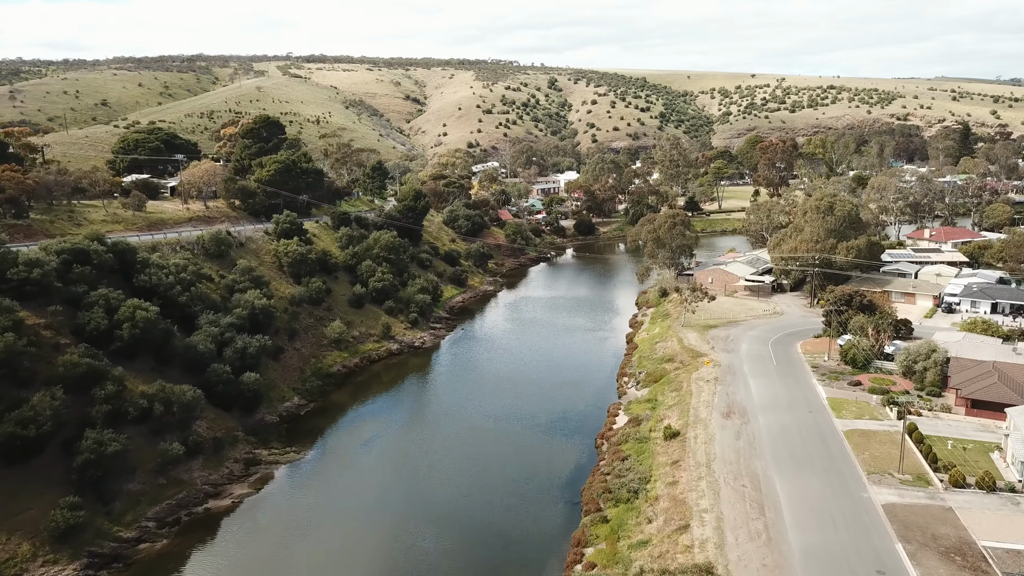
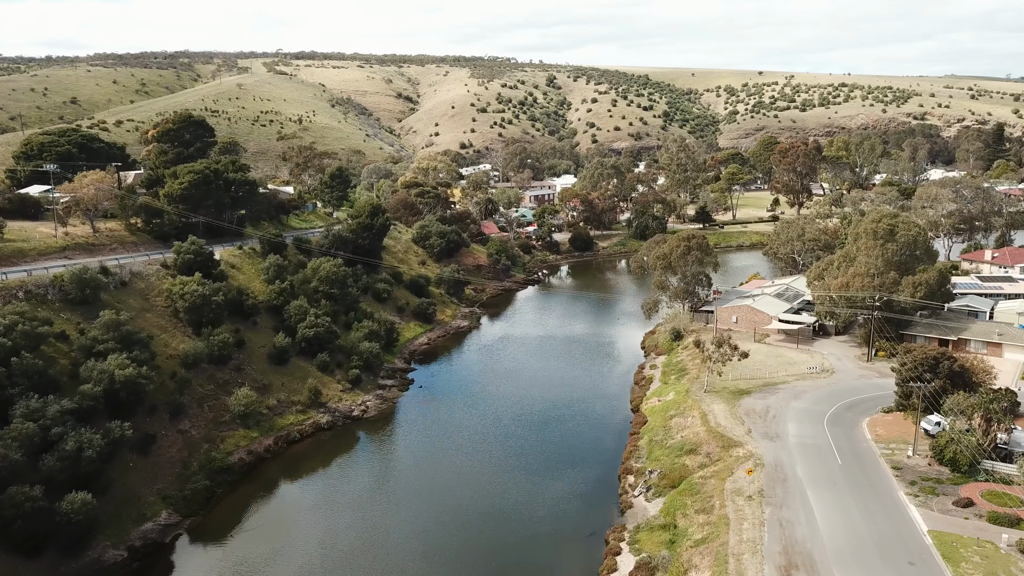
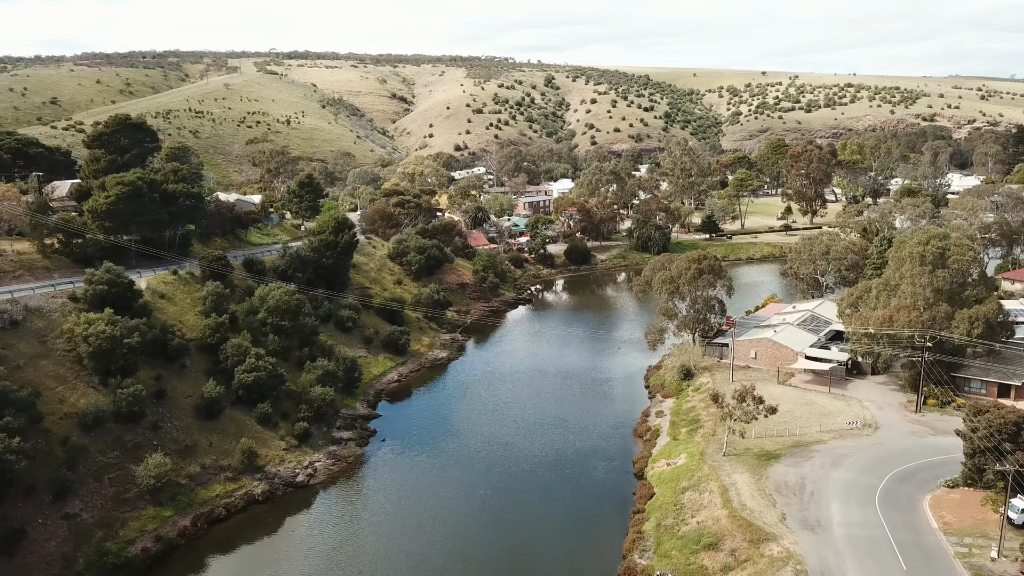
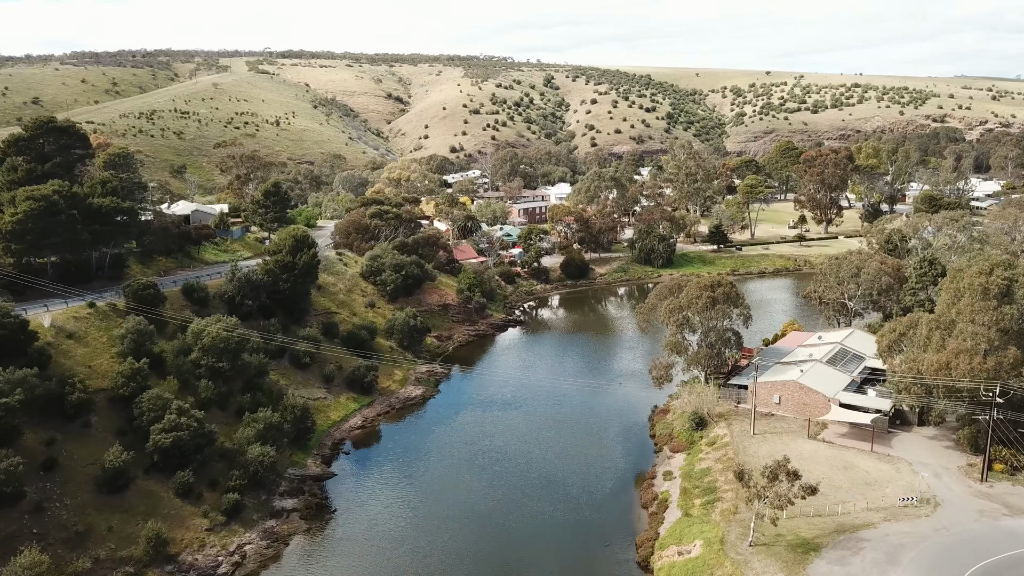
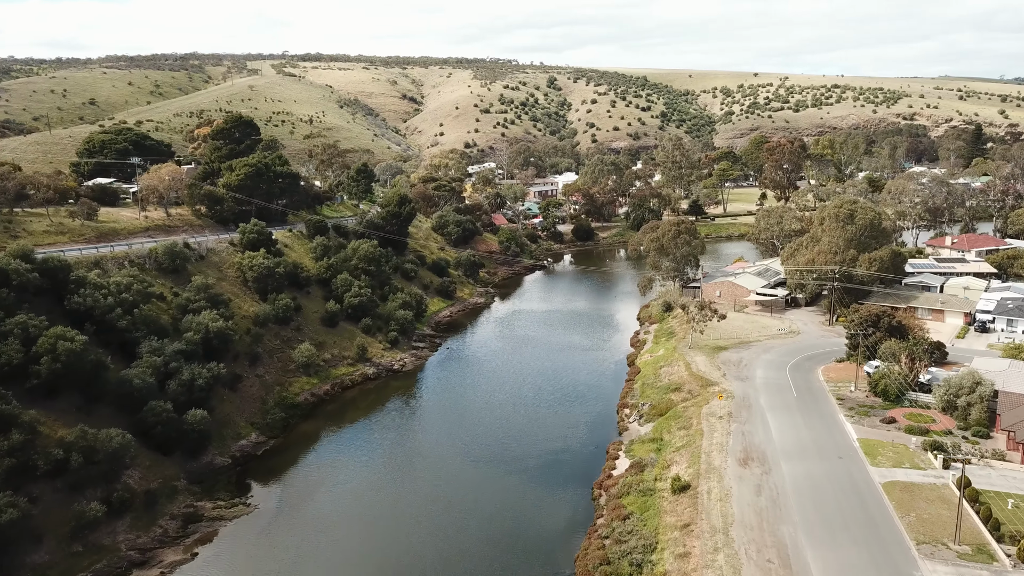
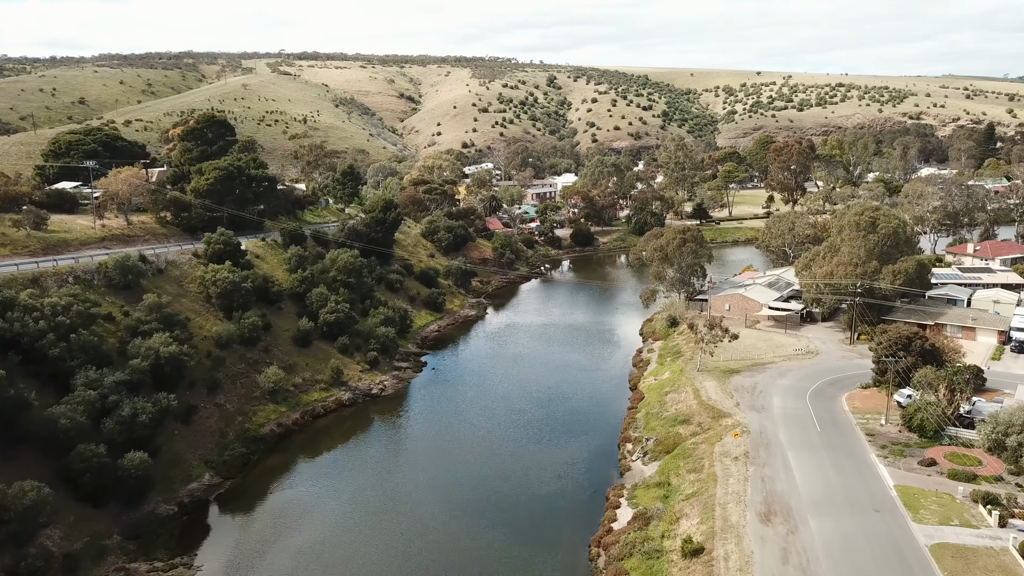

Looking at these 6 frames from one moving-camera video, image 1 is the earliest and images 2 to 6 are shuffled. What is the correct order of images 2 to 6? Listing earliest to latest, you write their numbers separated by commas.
5, 6, 2, 3, 4
